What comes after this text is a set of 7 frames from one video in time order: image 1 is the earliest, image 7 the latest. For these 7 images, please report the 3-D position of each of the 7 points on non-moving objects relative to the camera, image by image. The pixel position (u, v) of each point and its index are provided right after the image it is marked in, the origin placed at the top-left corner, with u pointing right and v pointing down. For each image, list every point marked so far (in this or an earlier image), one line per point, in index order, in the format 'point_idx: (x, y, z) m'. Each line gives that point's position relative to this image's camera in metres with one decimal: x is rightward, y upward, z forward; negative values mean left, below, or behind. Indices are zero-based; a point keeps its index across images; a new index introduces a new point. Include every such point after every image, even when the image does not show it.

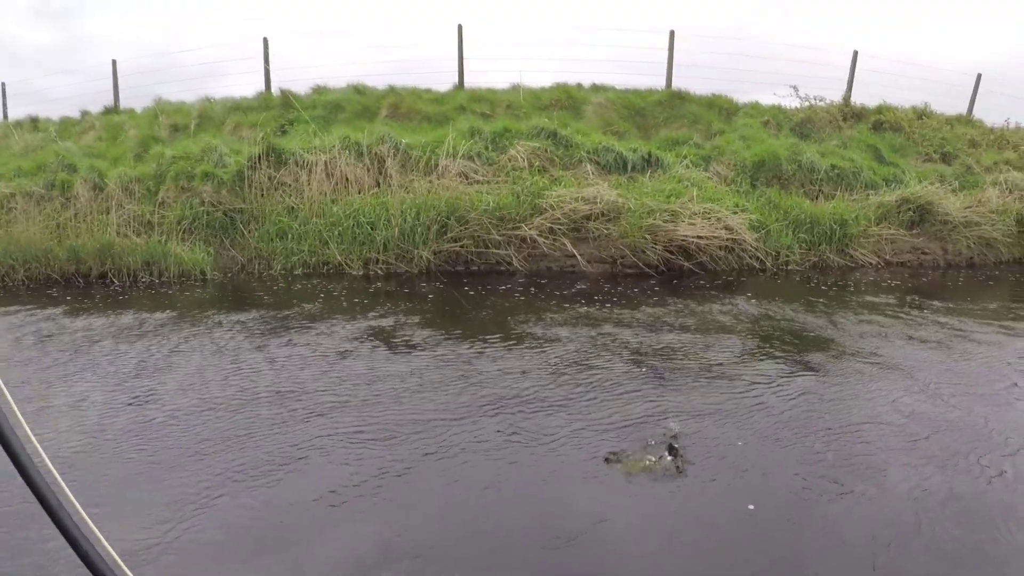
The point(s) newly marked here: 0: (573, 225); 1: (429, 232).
0: (+0.7, +0.7, +7.4) m
1: (-0.9, +0.6, +7.2) m
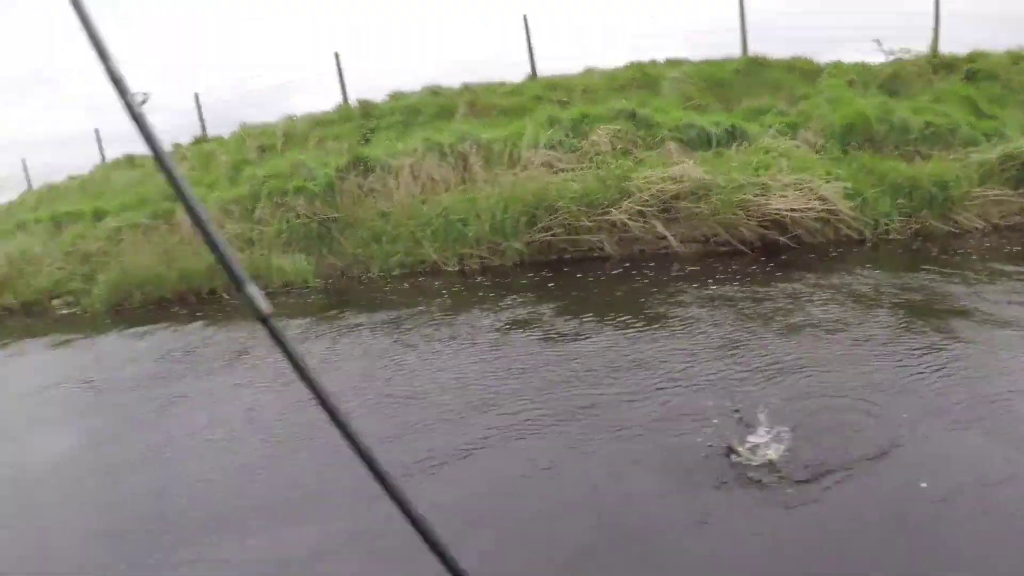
0: (+1.7, +0.9, +7.4) m
1: (+0.1, +0.7, +7.3) m
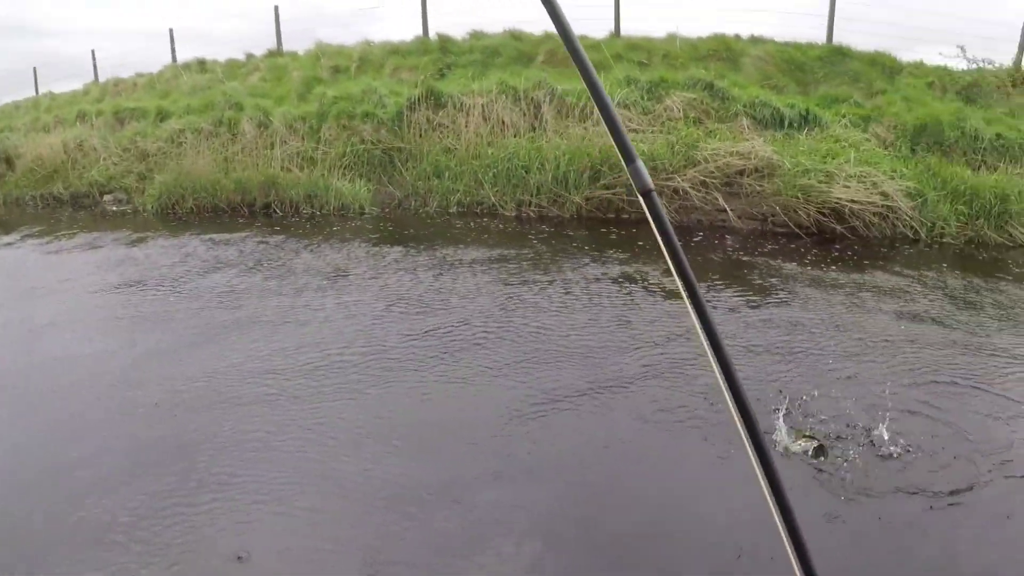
0: (+2.4, +1.3, +7.4) m
1: (+0.8, +1.2, +7.3) m
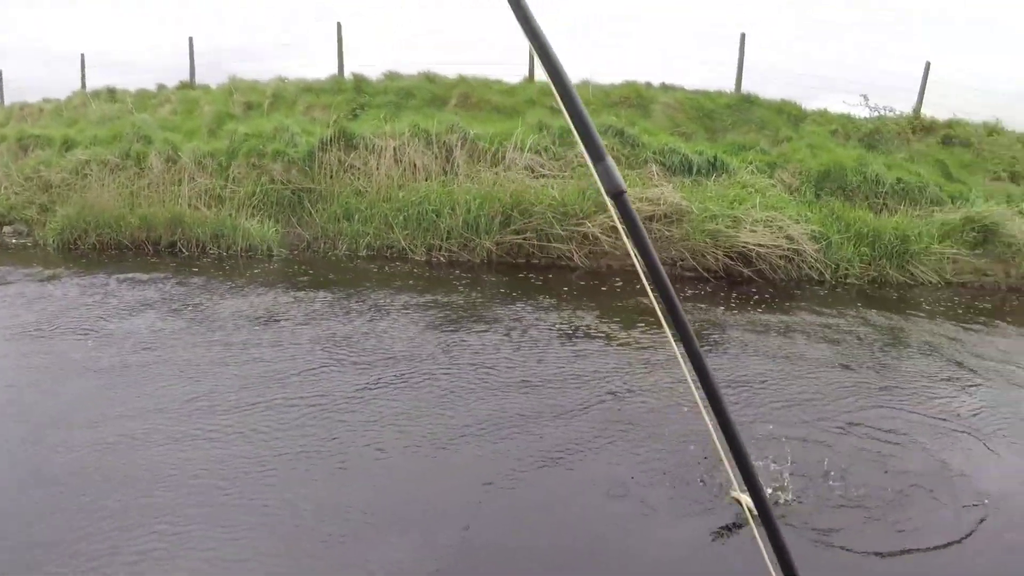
0: (+1.4, +0.7, +7.4) m
1: (-0.2, +0.7, +7.3) m
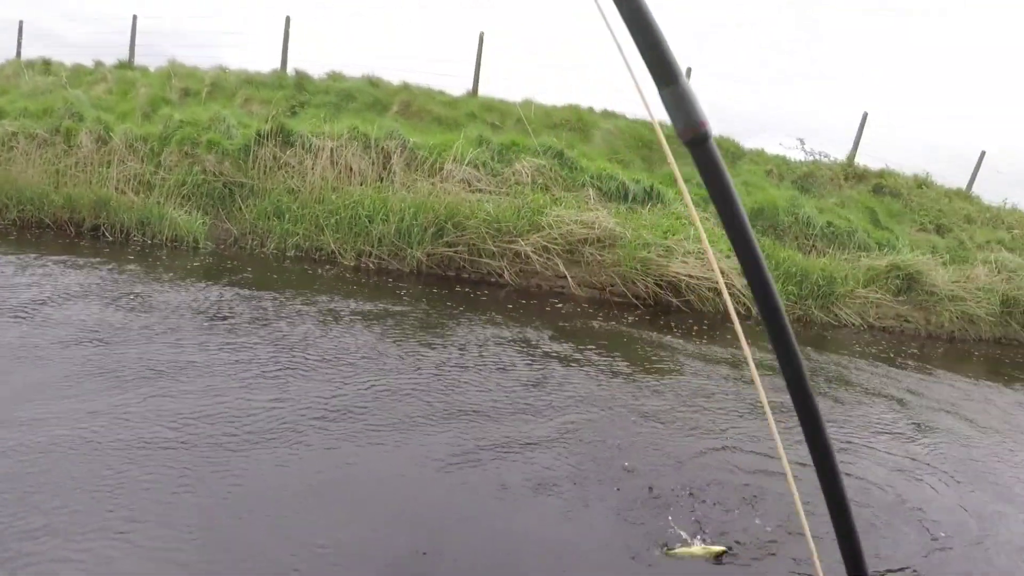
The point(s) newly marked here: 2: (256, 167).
0: (+0.6, +0.5, +7.5) m
1: (-1.0, +0.6, +7.2) m
2: (-3.1, +1.5, +7.9) m
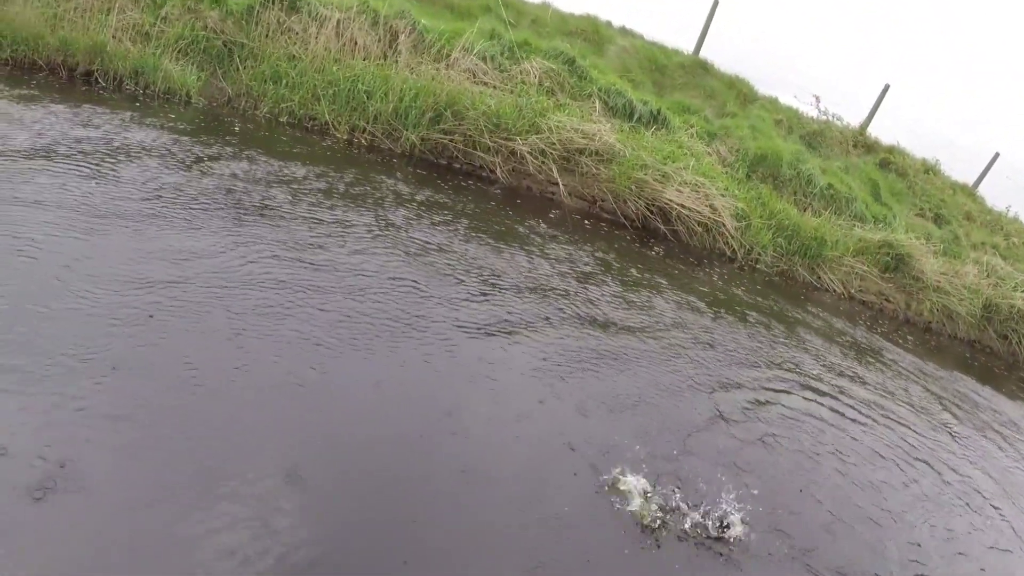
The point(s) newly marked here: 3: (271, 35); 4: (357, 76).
0: (+0.6, +1.5, +7.4) m
1: (-1.0, +1.9, +7.1) m
2: (-3.0, +3.1, +7.7) m
3: (-2.9, +3.0, +7.6) m
4: (-1.7, +2.3, +7.2) m
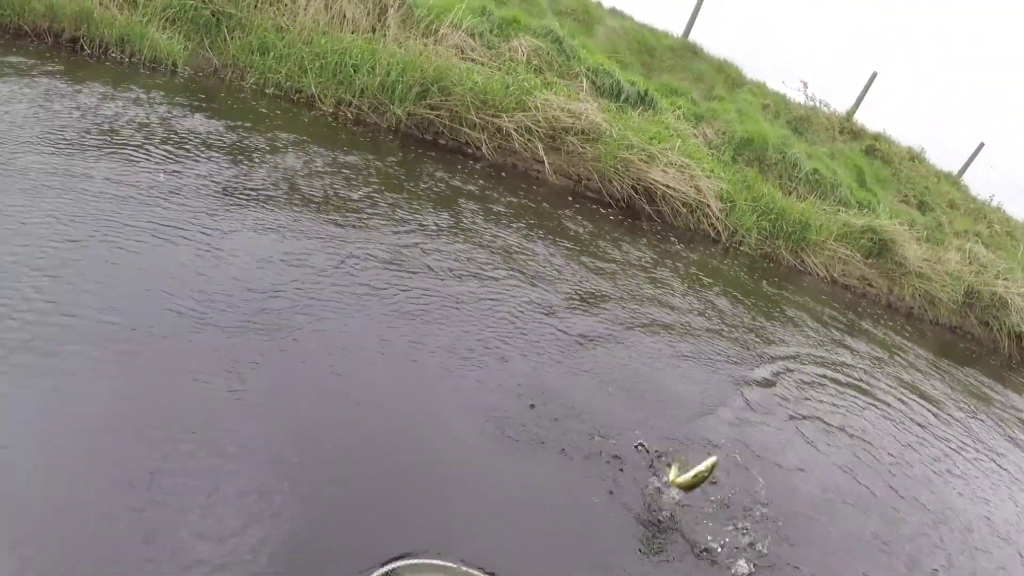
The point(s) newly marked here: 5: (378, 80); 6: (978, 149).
0: (+0.4, +1.8, +7.4) m
1: (-1.1, +2.1, +7.1) m
2: (-3.1, +3.4, +7.6) m
3: (-3.0, +3.3, +7.6) m
4: (-1.9, +2.6, +7.2) m
5: (-1.5, +2.3, +7.1) m
6: (+14.2, +4.3, +19.7) m
